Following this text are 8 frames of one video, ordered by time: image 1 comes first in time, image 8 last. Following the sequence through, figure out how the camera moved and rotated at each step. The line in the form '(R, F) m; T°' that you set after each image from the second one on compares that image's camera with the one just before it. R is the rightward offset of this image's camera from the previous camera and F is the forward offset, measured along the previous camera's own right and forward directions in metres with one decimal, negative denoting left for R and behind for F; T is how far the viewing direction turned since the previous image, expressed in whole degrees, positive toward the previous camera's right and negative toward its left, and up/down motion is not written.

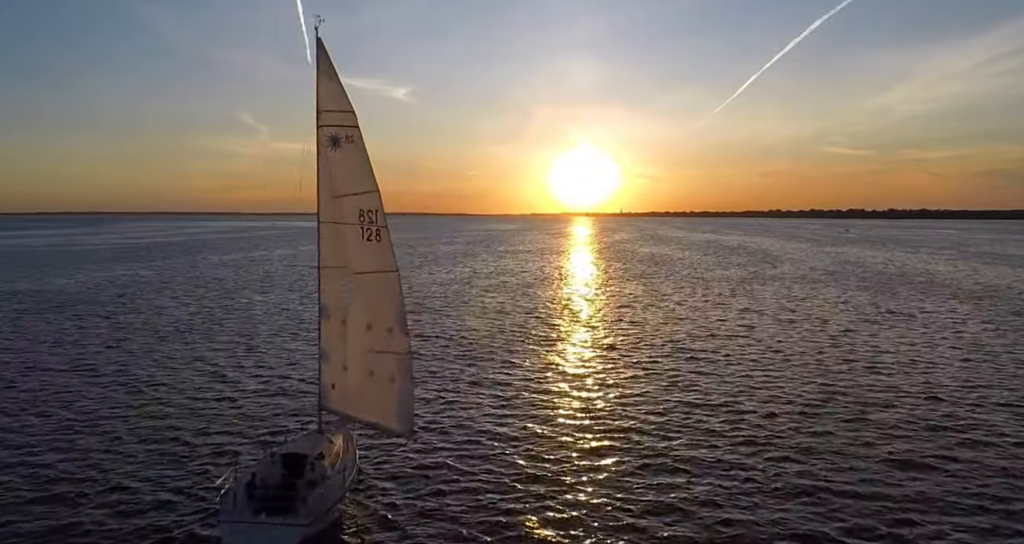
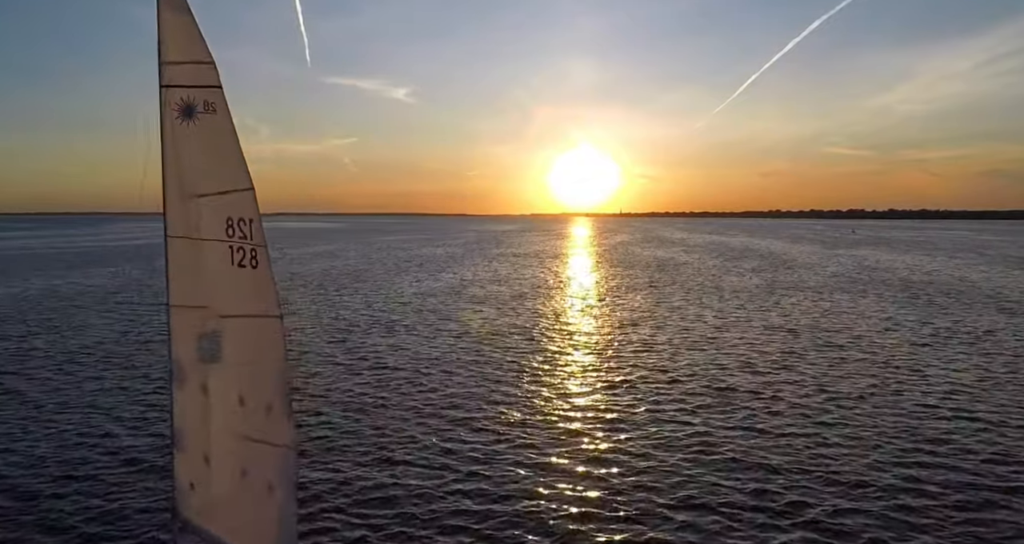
(+0.6, +5.0) m; 0°
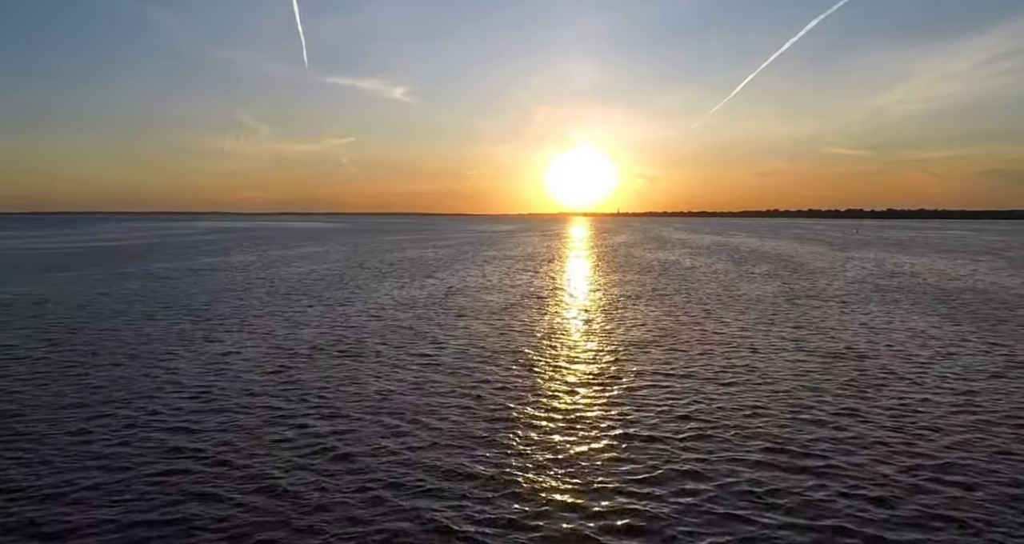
(+0.5, +4.7) m; 0°
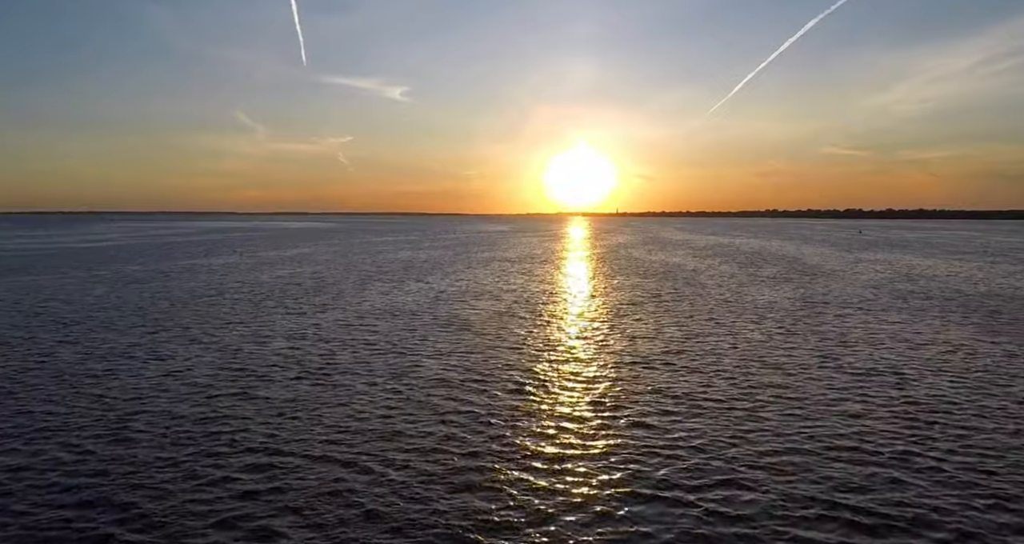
(+0.3, +3.1) m; 0°
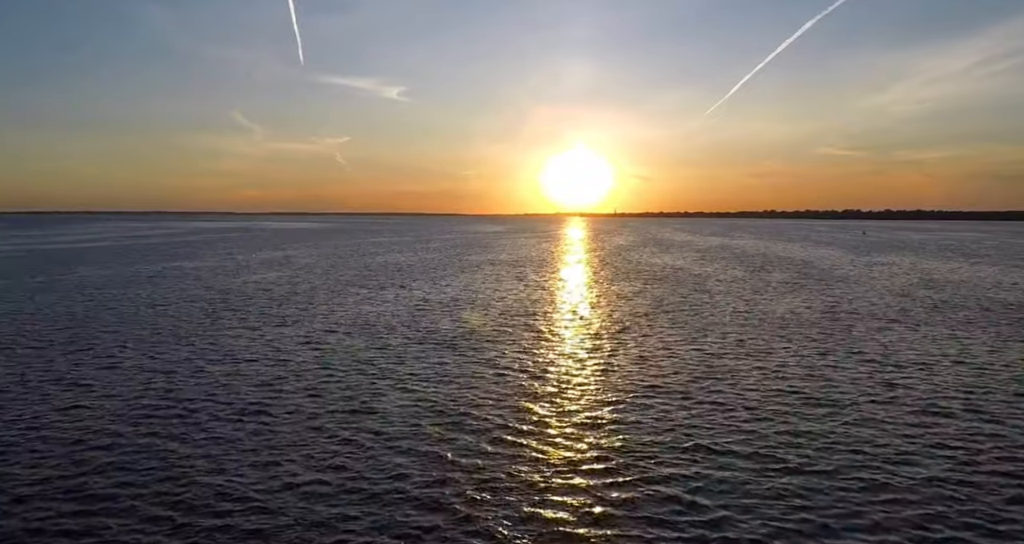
(+0.4, +4.1) m; 0°
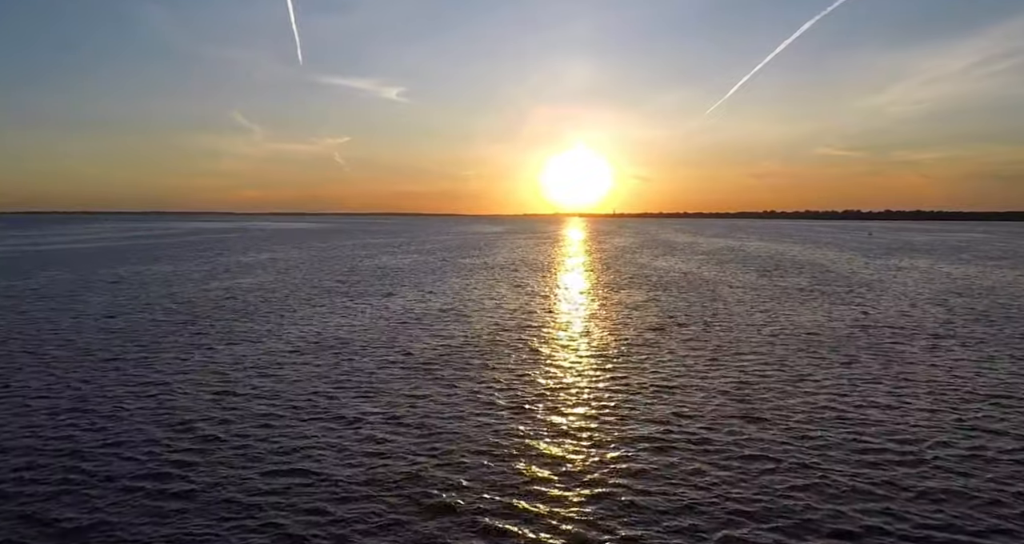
(+0.2, +4.0) m; 0°
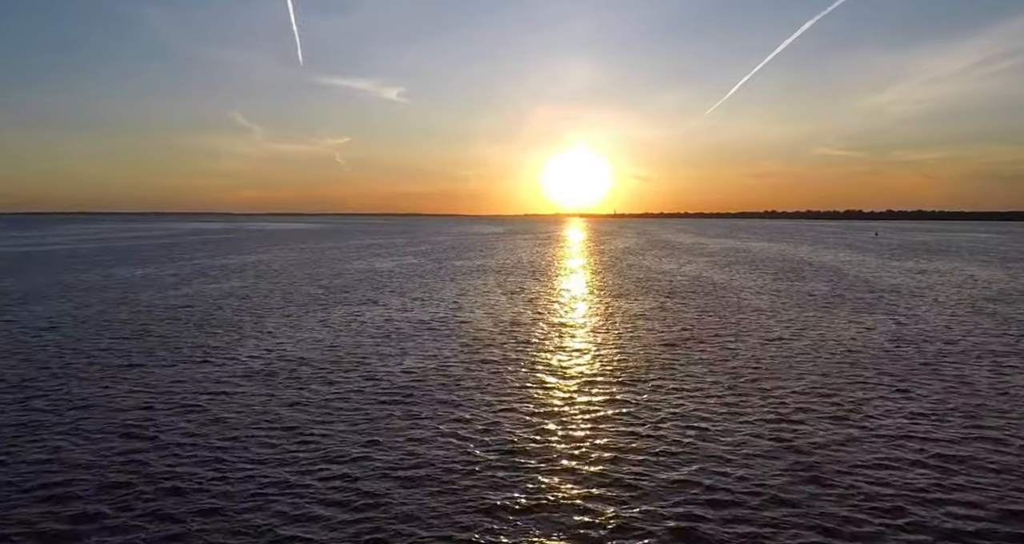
(+0.3, +3.8) m; 0°
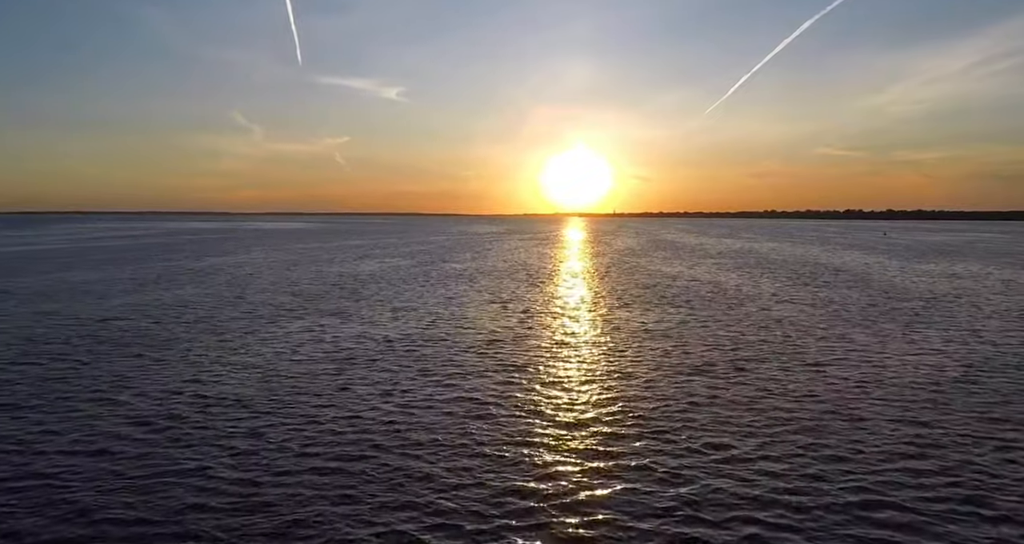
(+0.5, +4.9) m; 0°
